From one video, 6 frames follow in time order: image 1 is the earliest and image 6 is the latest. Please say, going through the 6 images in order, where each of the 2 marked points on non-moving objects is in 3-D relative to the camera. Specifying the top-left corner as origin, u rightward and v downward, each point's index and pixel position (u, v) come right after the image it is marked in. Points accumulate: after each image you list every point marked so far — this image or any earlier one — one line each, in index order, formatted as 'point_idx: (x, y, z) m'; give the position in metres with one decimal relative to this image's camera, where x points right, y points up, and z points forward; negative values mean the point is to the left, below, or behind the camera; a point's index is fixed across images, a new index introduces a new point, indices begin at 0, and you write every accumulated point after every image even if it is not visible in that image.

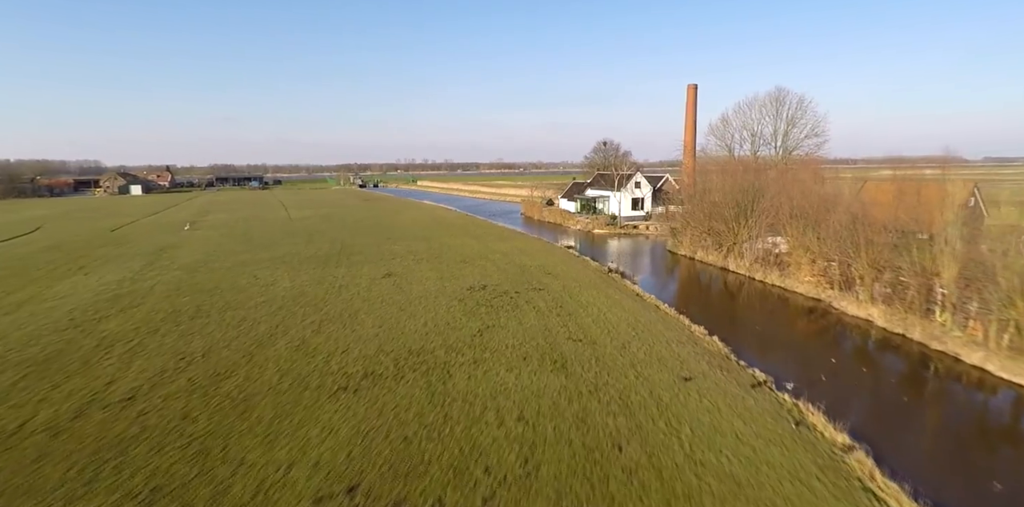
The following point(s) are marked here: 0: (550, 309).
0: (+1.4, -2.1, +17.5) m
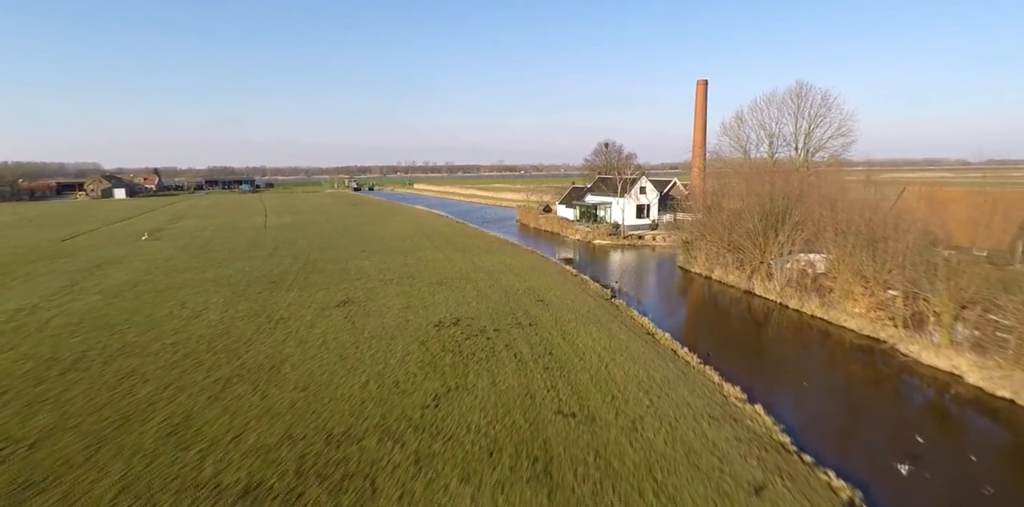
0: (+0.7, -3.0, +13.4) m
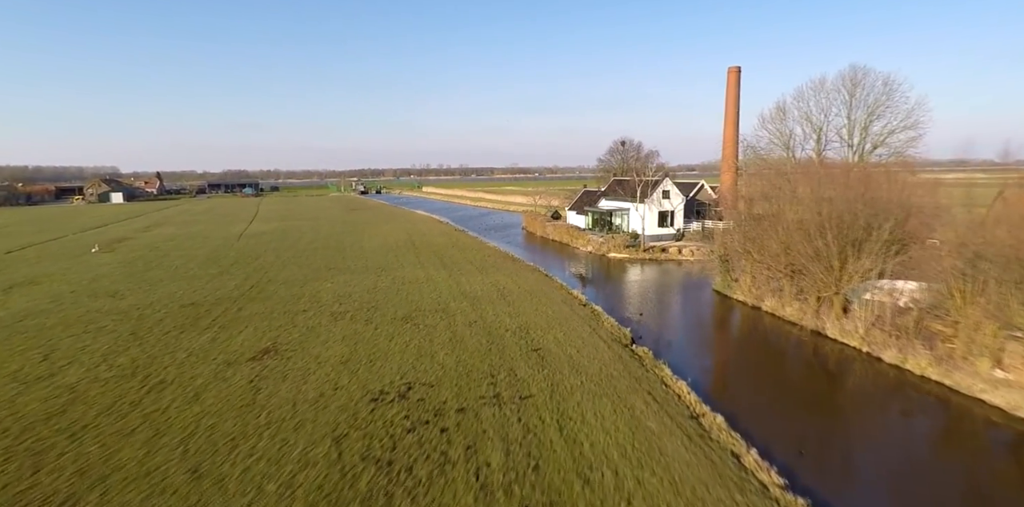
0: (-0.1, -3.9, +8.0) m
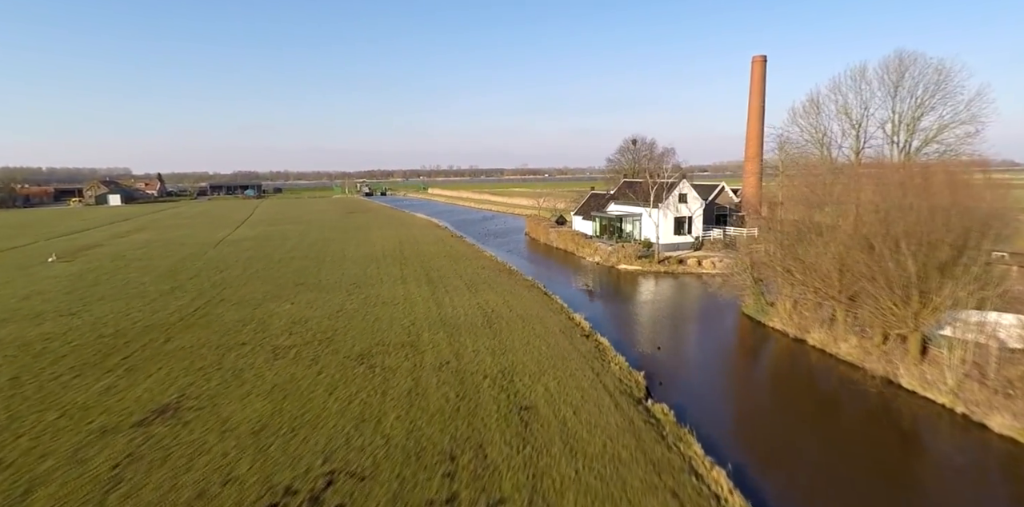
0: (-0.7, -4.5, +4.4) m
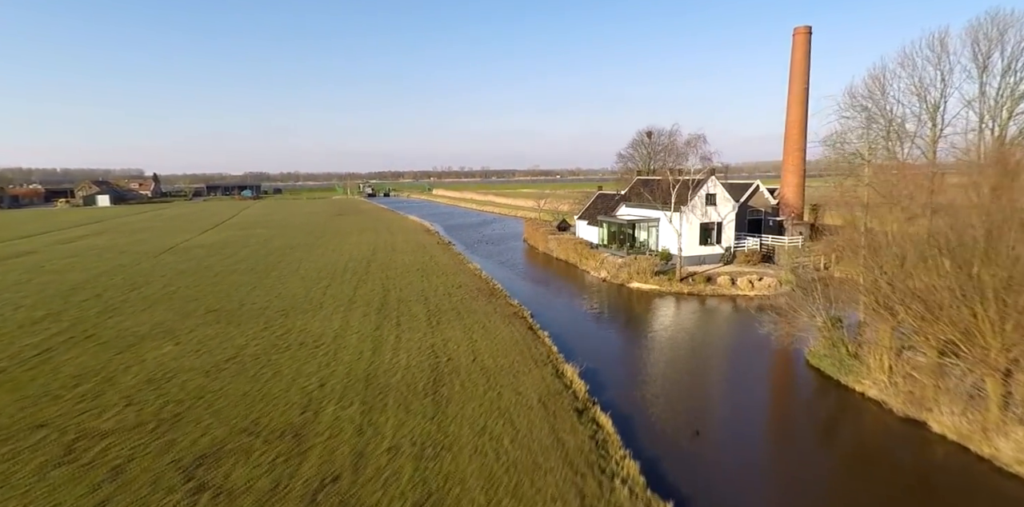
0: (-2.1, -5.2, -1.1) m
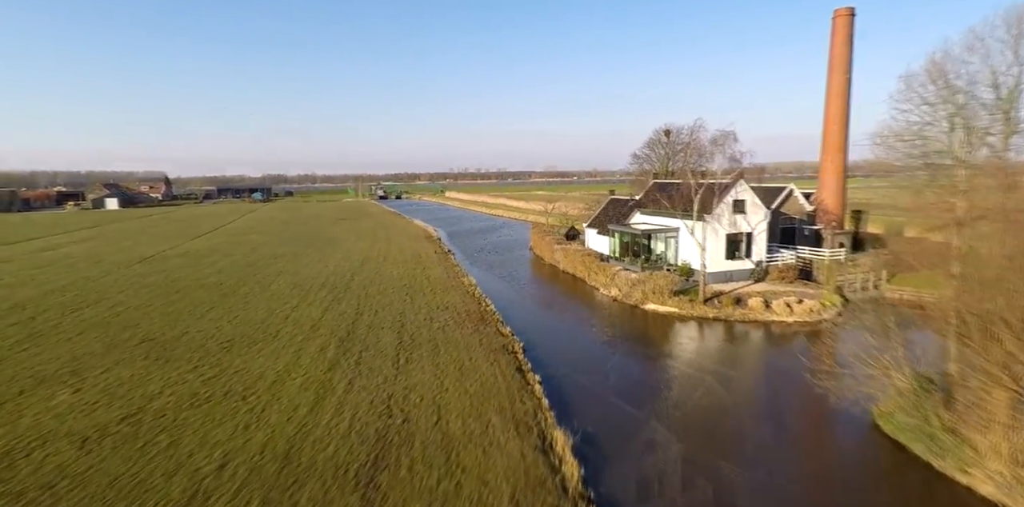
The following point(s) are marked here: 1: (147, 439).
0: (-3.1, -5.8, -4.1) m
1: (-7.2, -3.6, +9.4) m
